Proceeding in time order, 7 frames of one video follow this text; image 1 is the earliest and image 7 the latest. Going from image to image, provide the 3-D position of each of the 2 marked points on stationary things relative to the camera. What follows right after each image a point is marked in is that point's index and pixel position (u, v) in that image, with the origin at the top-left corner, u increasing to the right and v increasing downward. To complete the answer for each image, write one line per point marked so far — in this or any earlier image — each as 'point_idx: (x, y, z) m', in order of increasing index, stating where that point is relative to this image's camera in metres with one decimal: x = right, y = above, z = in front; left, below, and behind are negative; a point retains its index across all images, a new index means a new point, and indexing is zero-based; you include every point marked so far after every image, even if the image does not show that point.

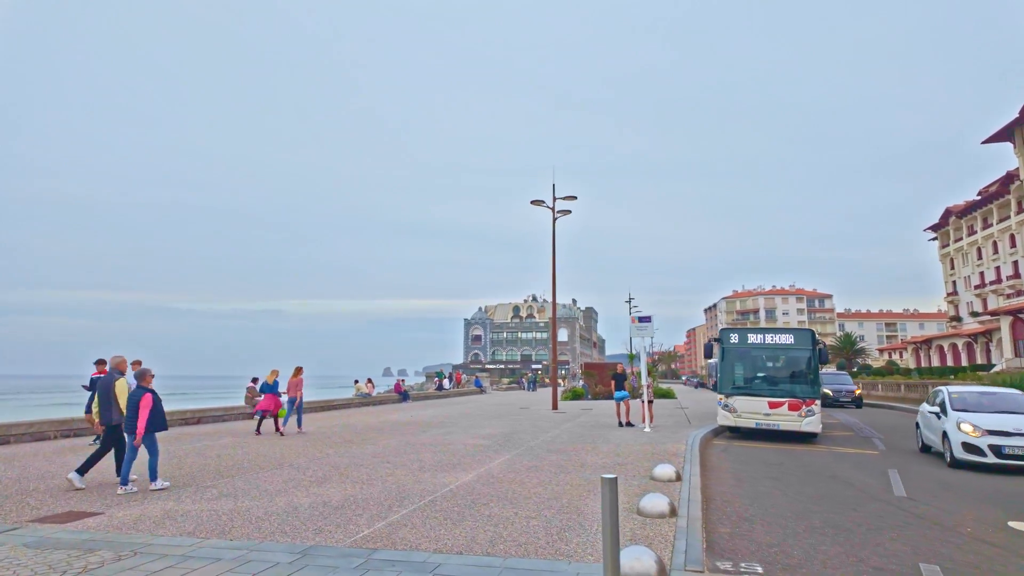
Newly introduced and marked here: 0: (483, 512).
0: (-0.3, -2.4, +7.2) m
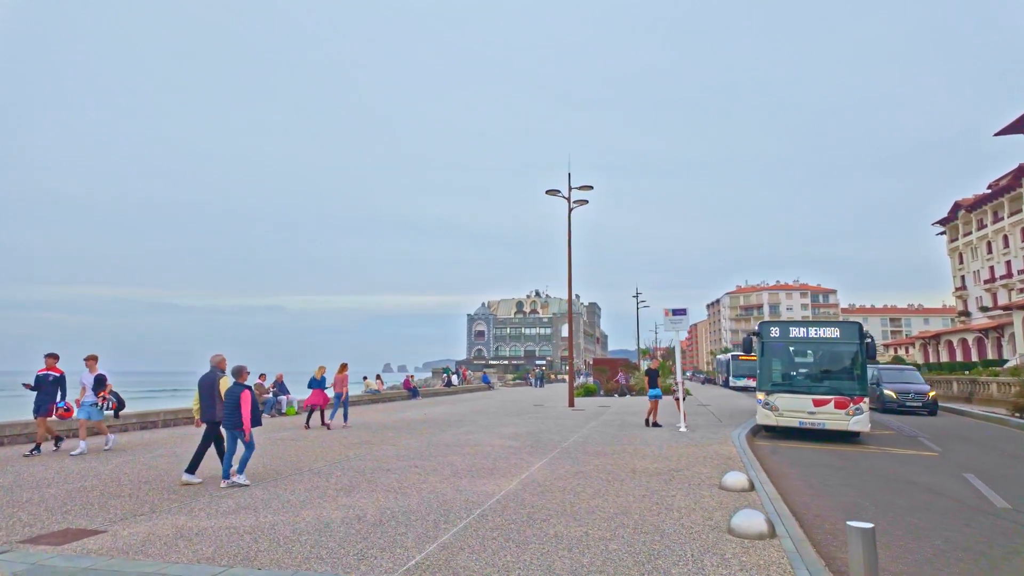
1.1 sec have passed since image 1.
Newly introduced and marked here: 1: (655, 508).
0: (+0.3, -2.2, +6.2) m
1: (+1.5, -2.3, +7.0) m
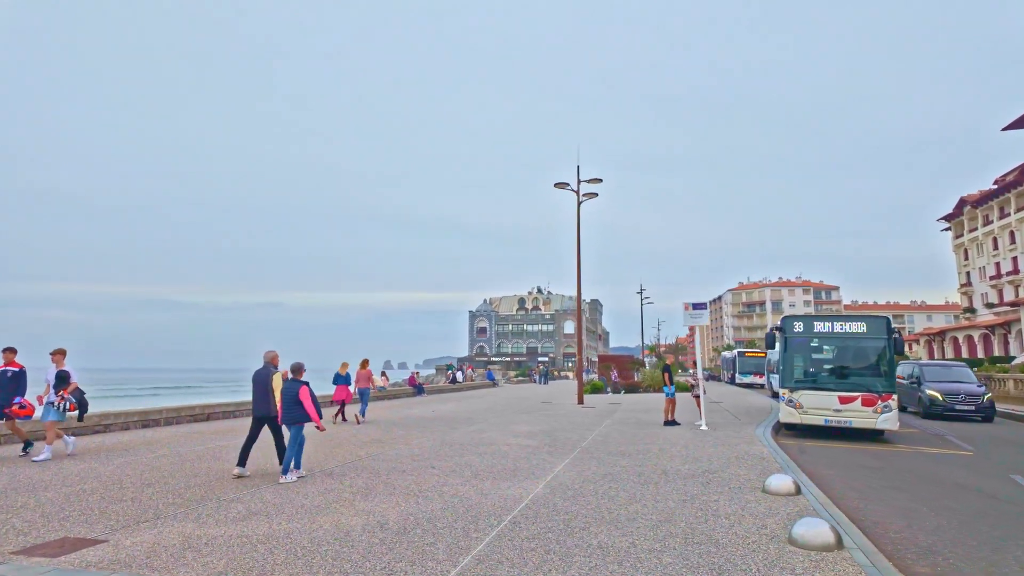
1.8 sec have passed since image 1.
0: (+0.6, -2.1, +5.7) m
1: (+1.8, -2.2, +6.5) m
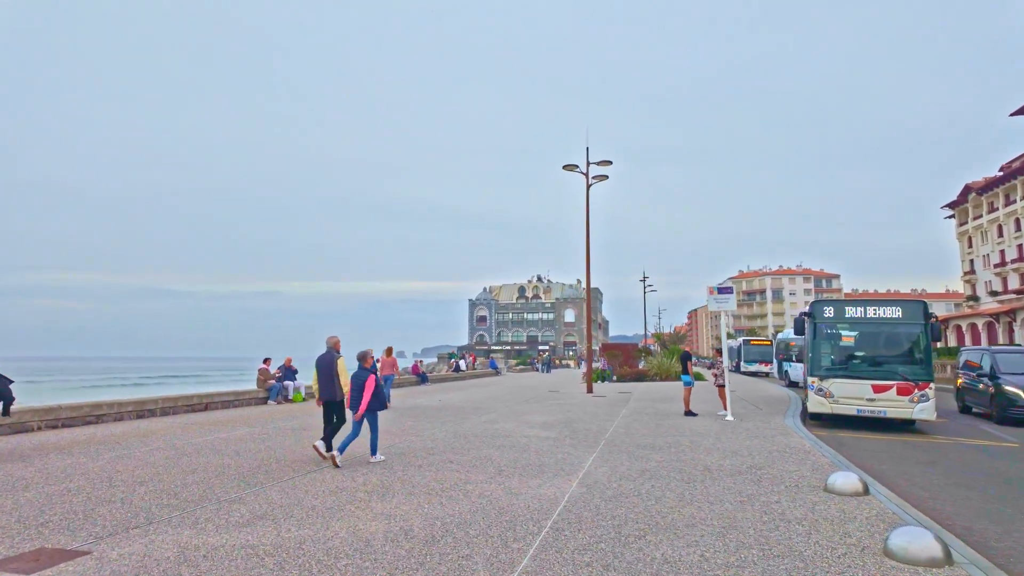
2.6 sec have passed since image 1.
0: (+1.0, -1.9, +4.9) m
1: (+2.2, -2.0, +5.7) m
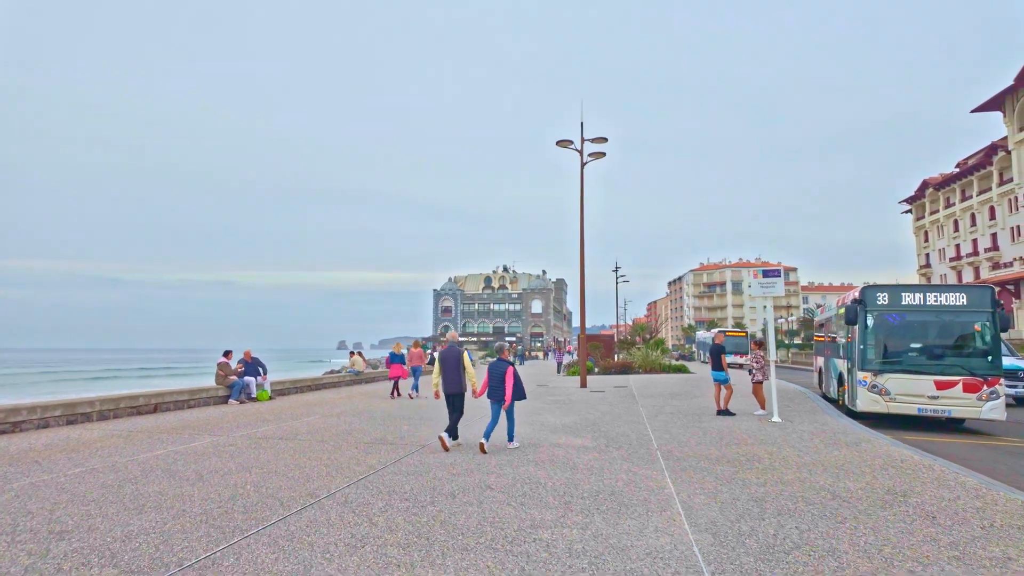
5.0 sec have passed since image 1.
0: (+1.8, -1.7, +2.9) m
1: (+3.0, -1.7, +3.8) m
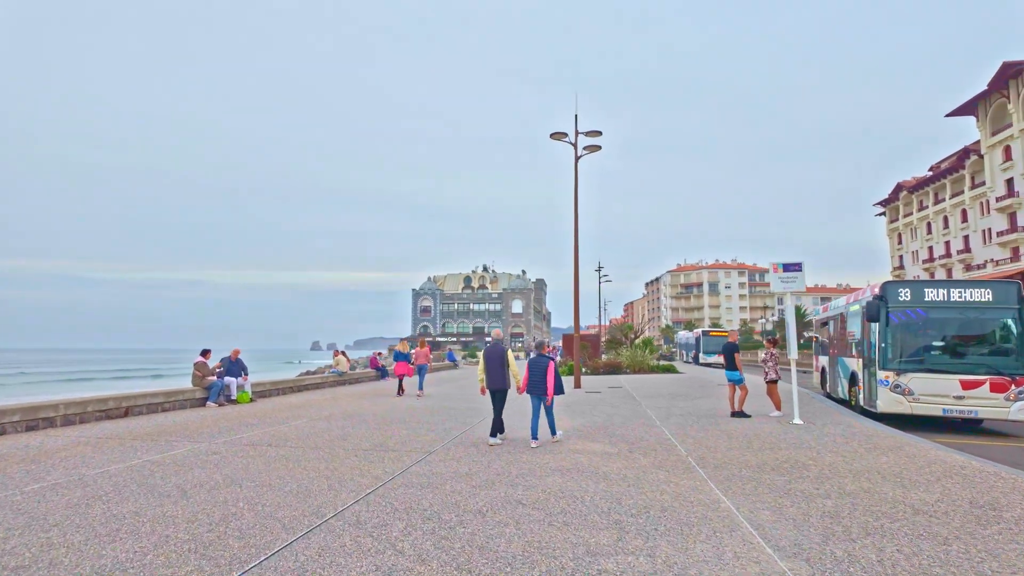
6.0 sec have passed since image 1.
0: (+2.3, -1.6, +2.1) m
1: (+3.4, -1.6, +3.0) m
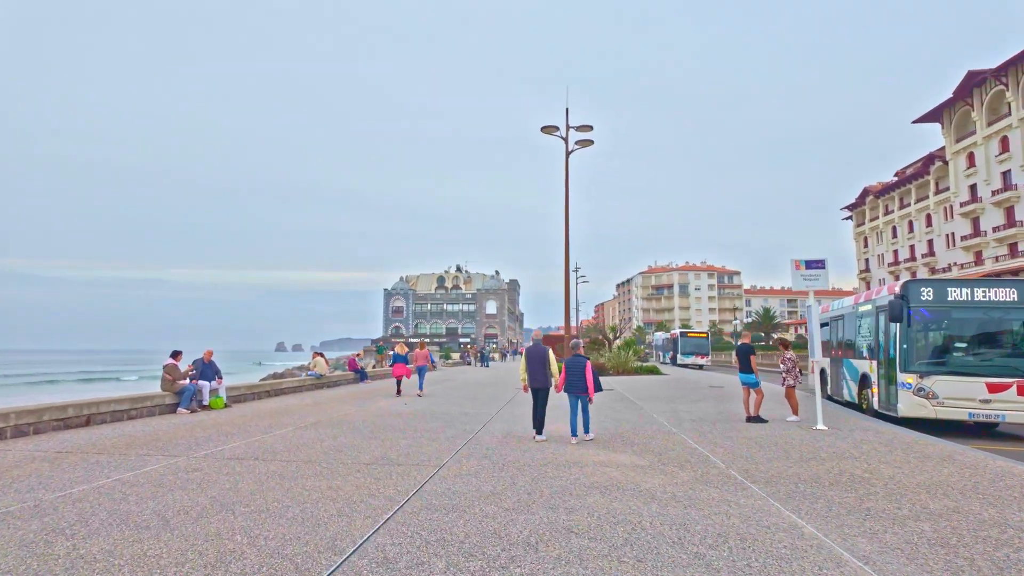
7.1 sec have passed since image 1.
0: (+2.8, -1.5, +1.3) m
1: (+3.9, -1.6, +2.3) m
